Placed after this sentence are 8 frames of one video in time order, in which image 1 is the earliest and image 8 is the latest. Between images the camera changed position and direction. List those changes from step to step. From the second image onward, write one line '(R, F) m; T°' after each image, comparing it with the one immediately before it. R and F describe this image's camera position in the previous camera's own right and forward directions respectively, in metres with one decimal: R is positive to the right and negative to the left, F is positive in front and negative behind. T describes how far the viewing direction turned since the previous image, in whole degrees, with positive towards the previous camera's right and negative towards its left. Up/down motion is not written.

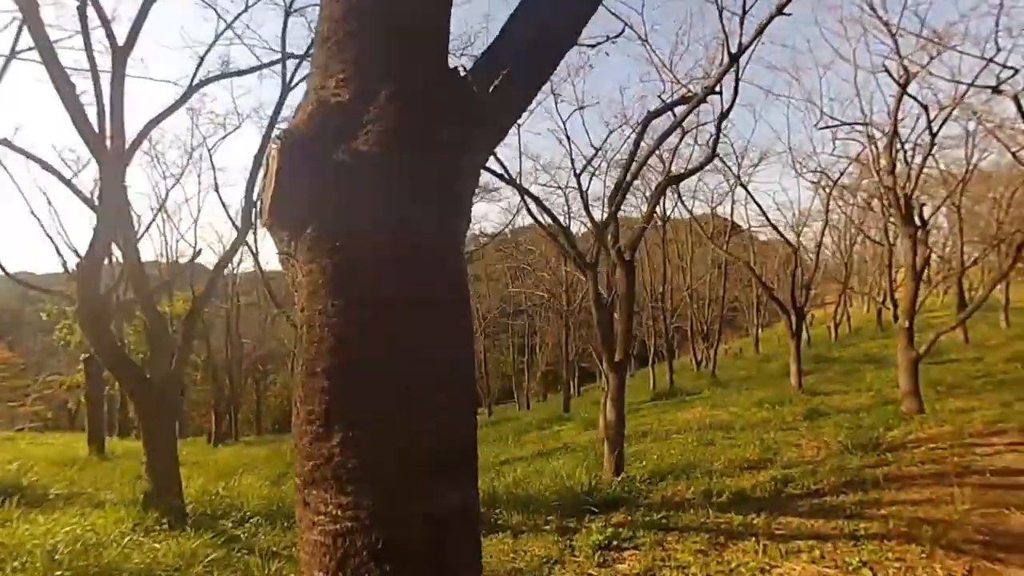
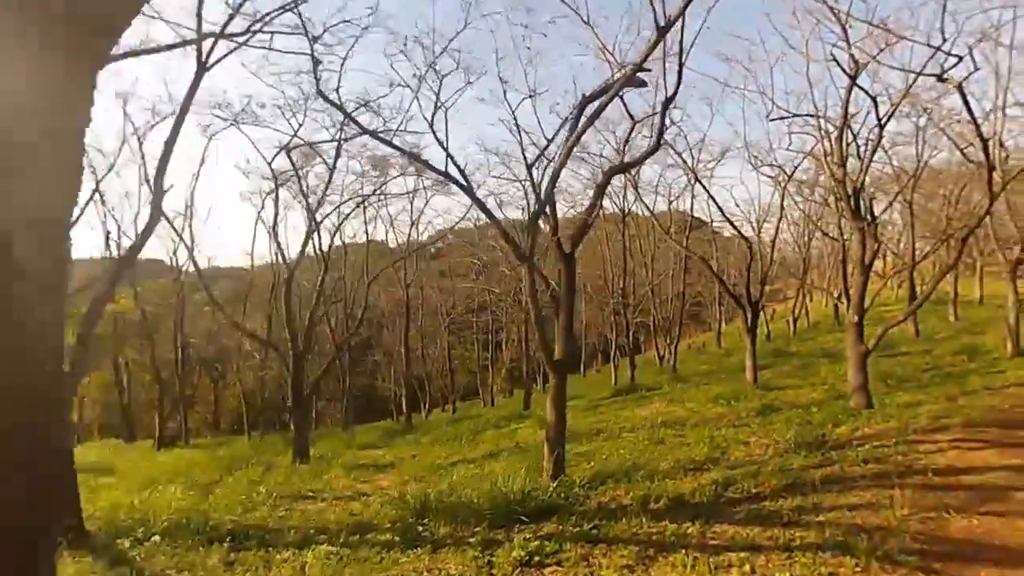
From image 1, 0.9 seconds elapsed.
(+0.4, +0.4) m; +2°
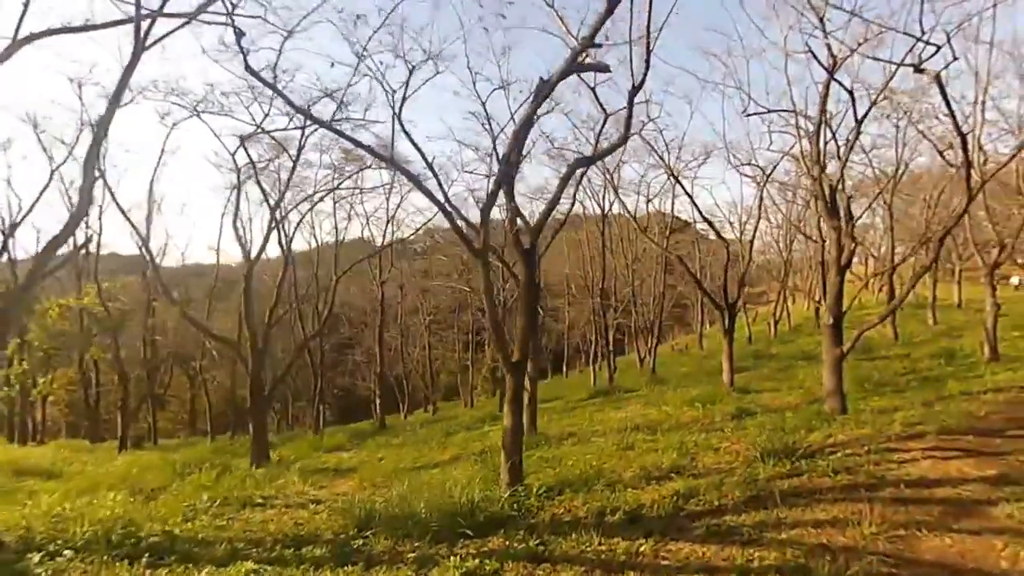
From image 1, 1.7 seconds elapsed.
(+0.3, +0.5) m; +1°
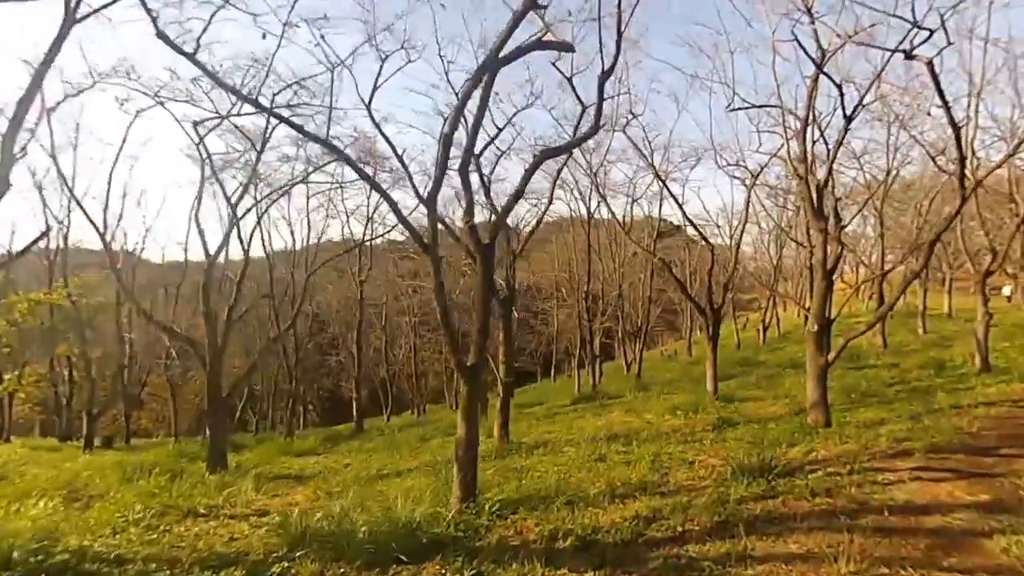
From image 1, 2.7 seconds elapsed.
(+0.4, +0.7) m; 0°
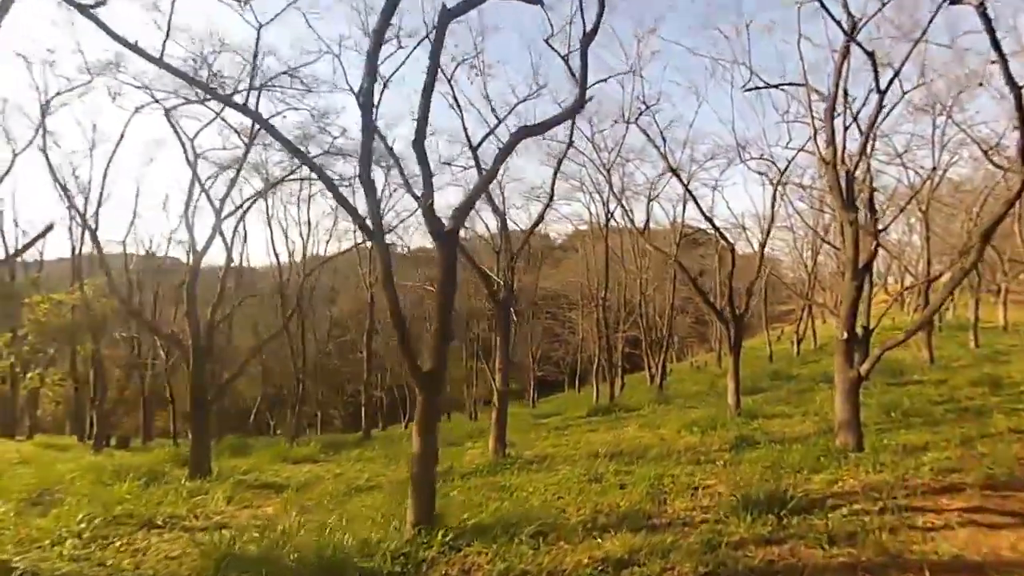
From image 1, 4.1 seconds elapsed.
(+0.6, +1.3) m; -3°
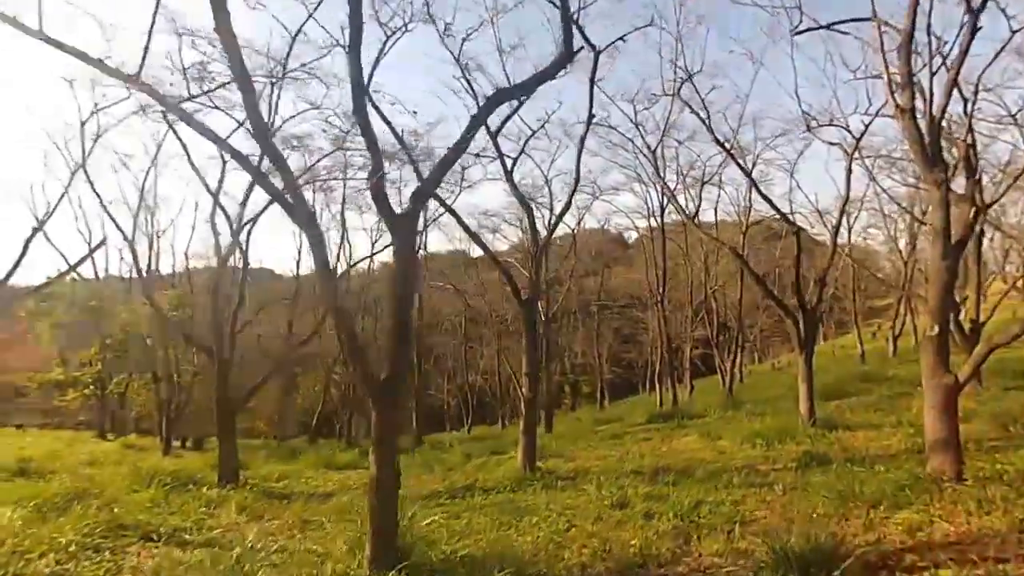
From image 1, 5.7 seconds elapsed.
(+0.7, +1.5) m; -6°
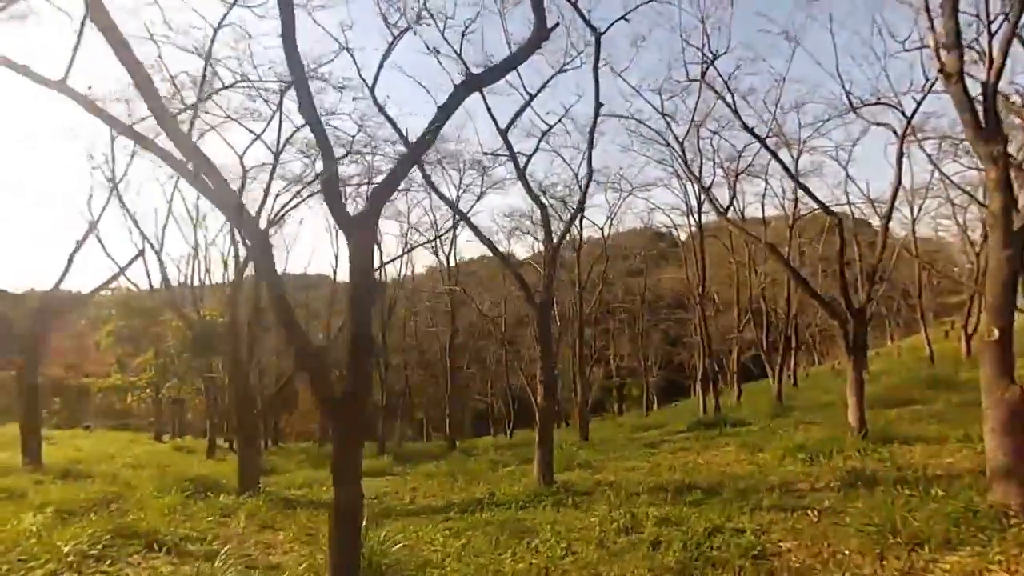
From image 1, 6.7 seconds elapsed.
(+0.5, +0.8) m; -4°
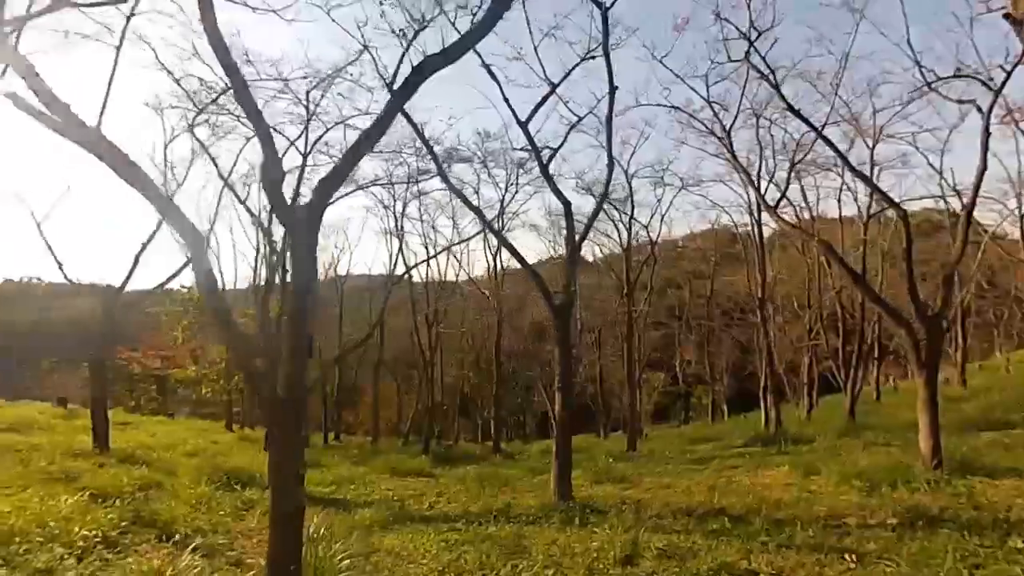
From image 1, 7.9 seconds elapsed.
(+0.7, +0.9) m; -6°
